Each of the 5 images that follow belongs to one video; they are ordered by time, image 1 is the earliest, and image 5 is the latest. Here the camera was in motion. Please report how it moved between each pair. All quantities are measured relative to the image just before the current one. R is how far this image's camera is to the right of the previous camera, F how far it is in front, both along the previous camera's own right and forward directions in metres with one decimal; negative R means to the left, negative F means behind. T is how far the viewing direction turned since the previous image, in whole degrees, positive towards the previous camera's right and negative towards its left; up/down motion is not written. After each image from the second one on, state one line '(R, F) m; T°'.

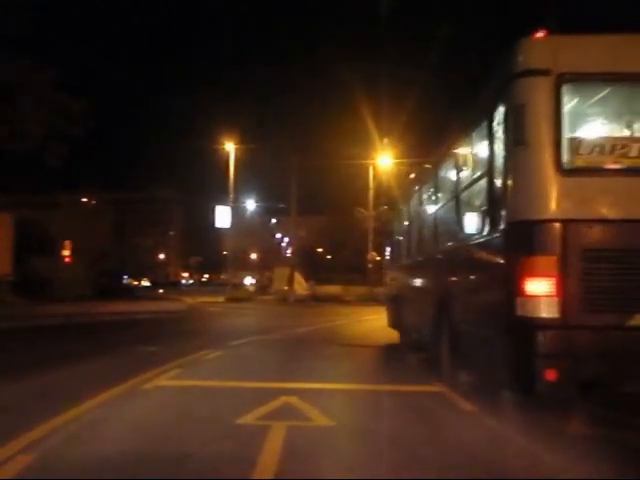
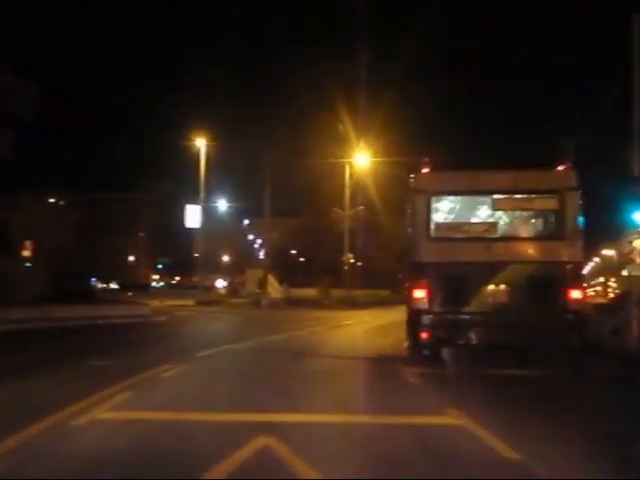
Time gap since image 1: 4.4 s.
(-0.1, +2.0) m; +1°
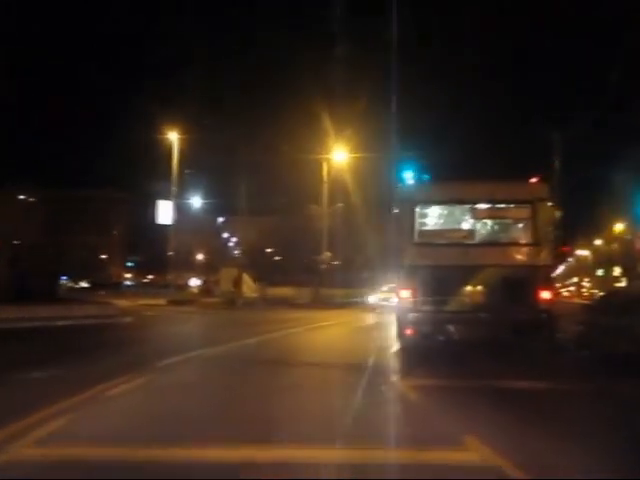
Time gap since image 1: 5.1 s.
(-0.1, +1.6) m; +1°
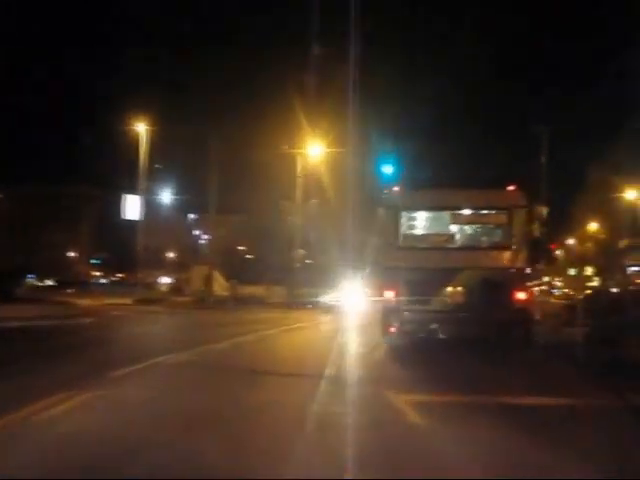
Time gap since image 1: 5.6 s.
(-0.1, +1.7) m; +1°
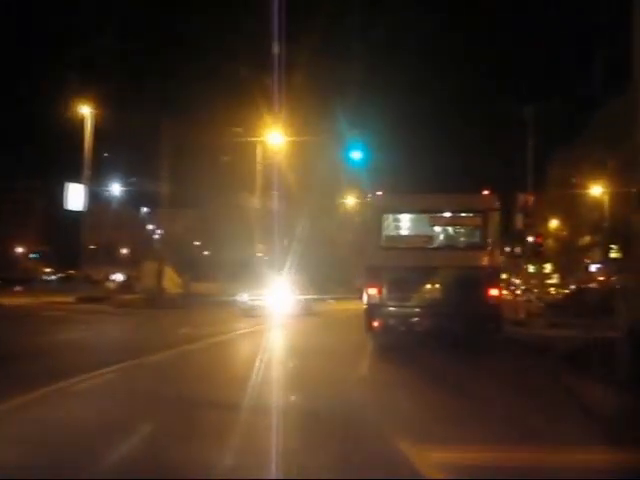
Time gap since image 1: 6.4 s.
(-0.1, +3.4) m; +2°
